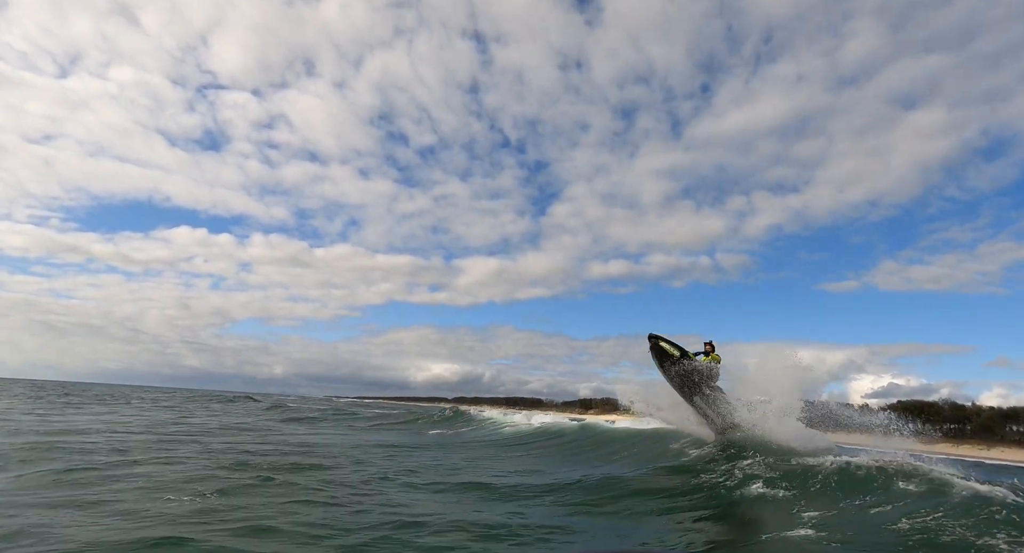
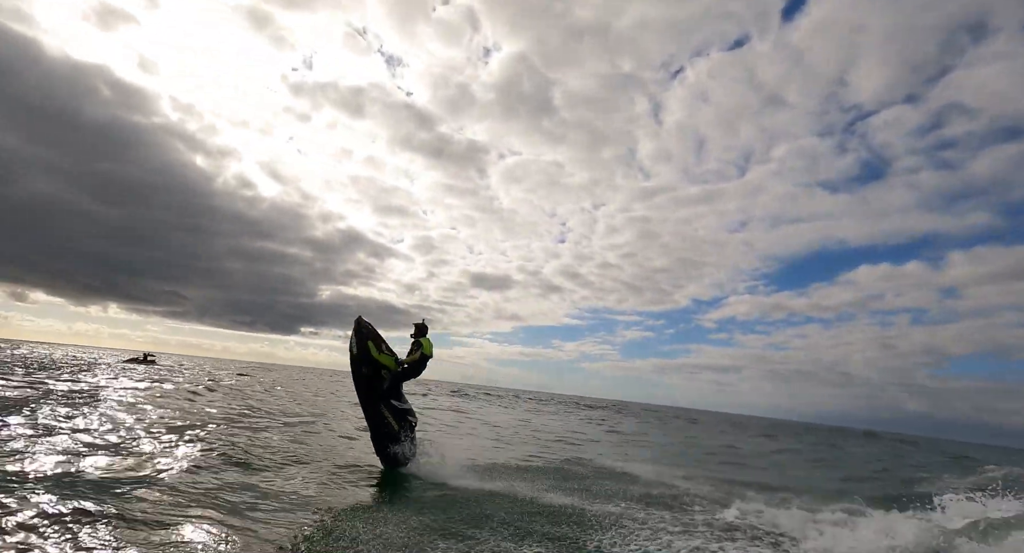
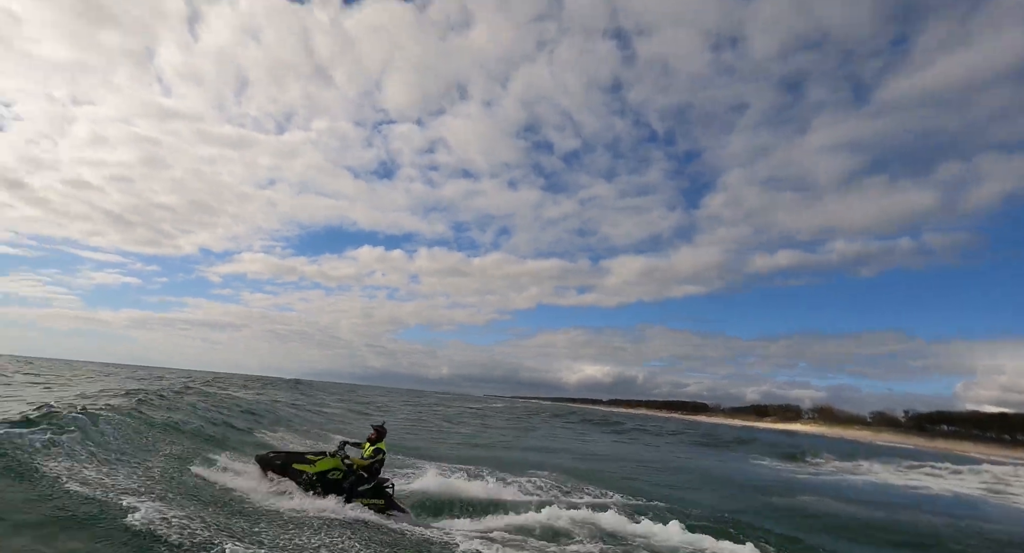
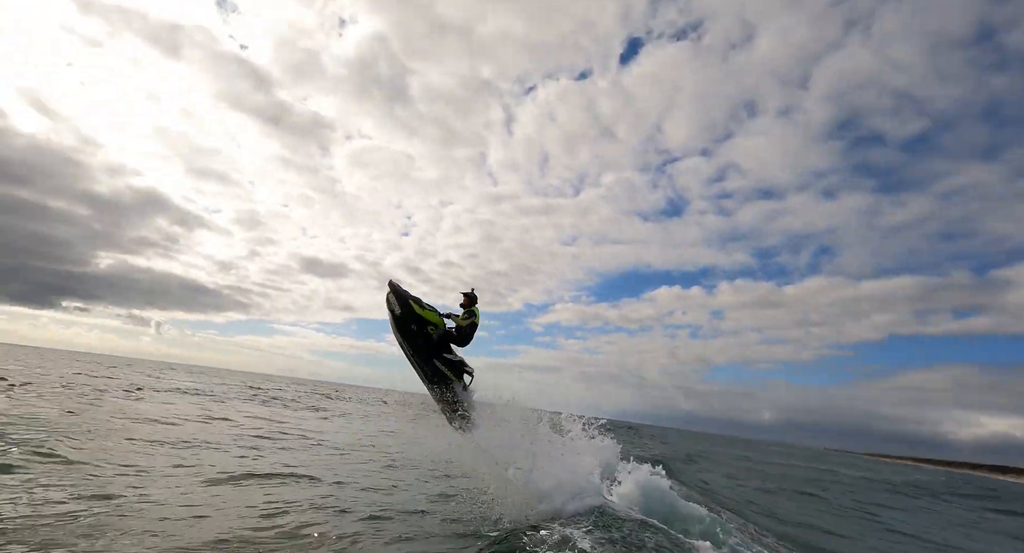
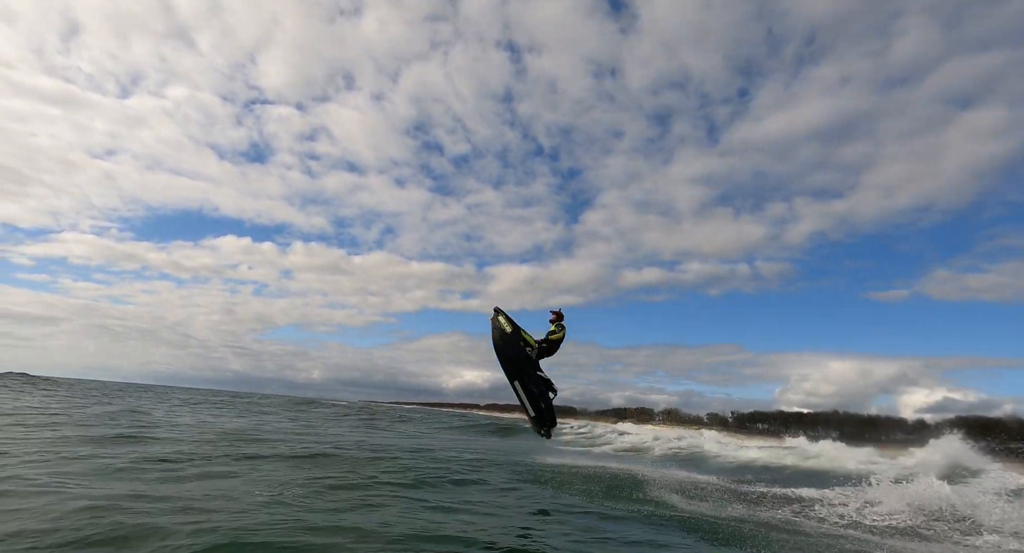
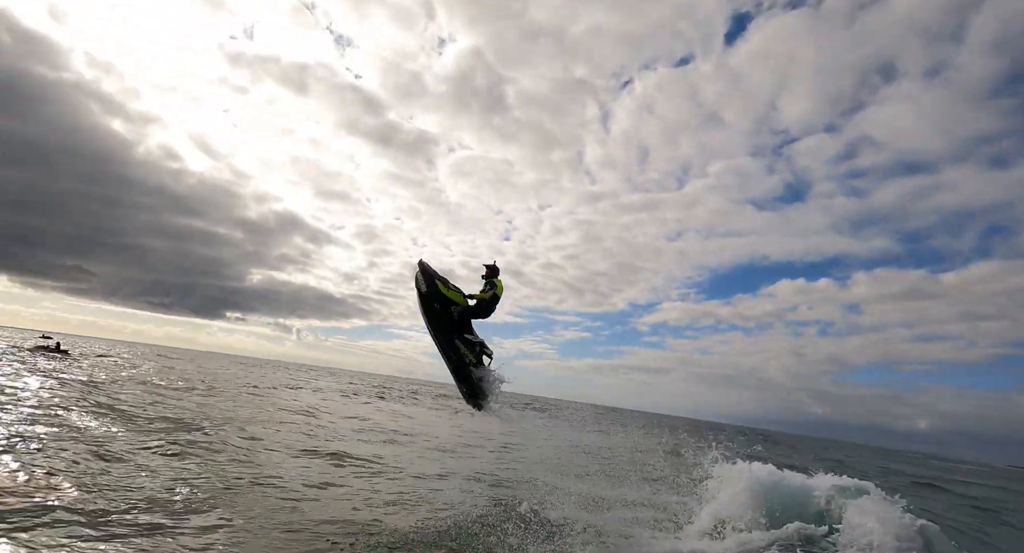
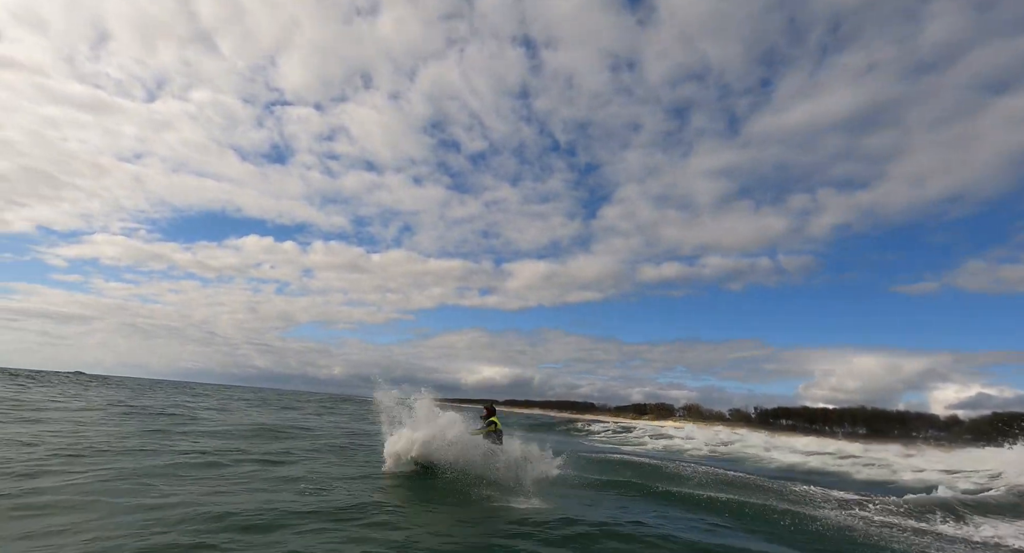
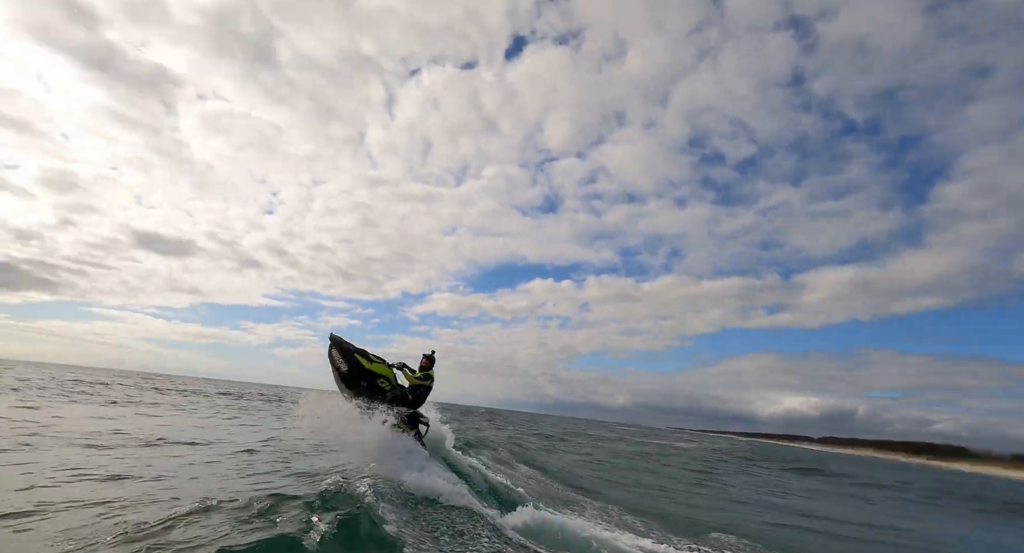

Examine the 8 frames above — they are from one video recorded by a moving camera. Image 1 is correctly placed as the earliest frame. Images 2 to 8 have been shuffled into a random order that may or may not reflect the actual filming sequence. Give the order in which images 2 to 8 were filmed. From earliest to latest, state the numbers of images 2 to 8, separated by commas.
5, 7, 3, 8, 4, 6, 2
